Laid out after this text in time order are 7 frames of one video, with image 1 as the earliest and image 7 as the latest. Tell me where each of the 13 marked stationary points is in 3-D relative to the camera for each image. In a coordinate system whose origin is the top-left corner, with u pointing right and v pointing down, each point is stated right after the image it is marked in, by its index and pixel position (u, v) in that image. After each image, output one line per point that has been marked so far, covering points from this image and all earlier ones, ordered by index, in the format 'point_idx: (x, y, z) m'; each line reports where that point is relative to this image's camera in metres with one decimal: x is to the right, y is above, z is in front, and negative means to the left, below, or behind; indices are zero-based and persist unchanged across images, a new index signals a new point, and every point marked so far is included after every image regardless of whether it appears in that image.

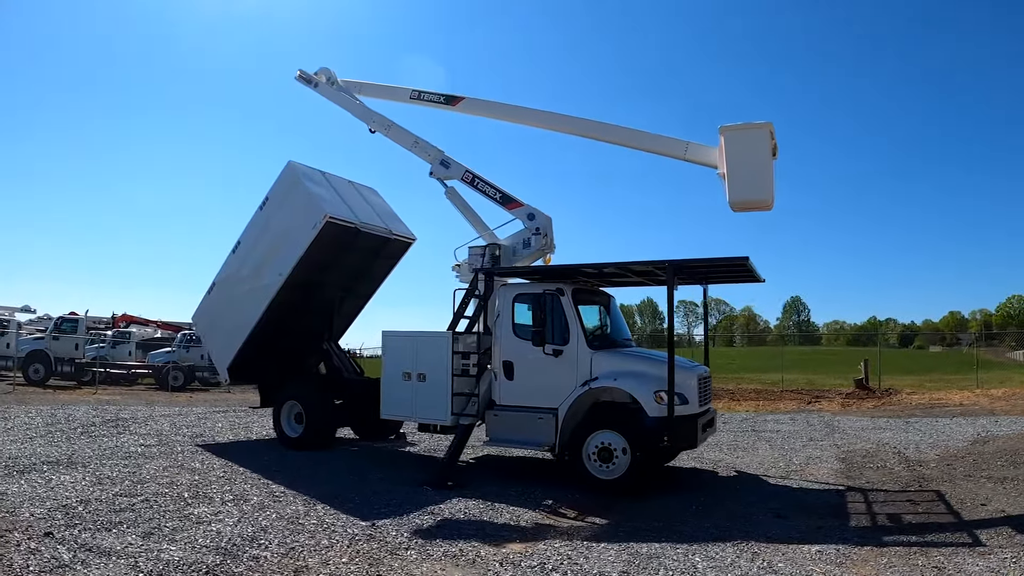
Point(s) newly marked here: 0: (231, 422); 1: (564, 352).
0: (-4.9, -2.5, +12.9) m
1: (+0.6, -0.8, +8.5) m
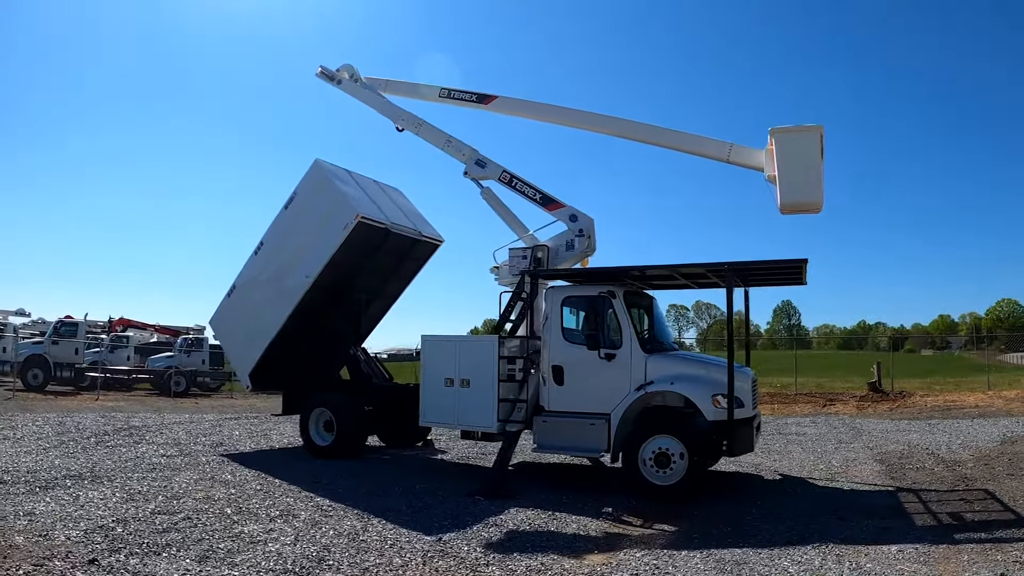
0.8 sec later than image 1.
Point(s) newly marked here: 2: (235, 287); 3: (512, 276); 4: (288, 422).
0: (-4.5, -2.5, +12.5) m
1: (+1.2, -0.8, +8.4) m
2: (-4.5, 0.0, +11.9) m
3: (0.0, +0.2, +9.6) m
4: (-4.0, -2.6, +13.2) m
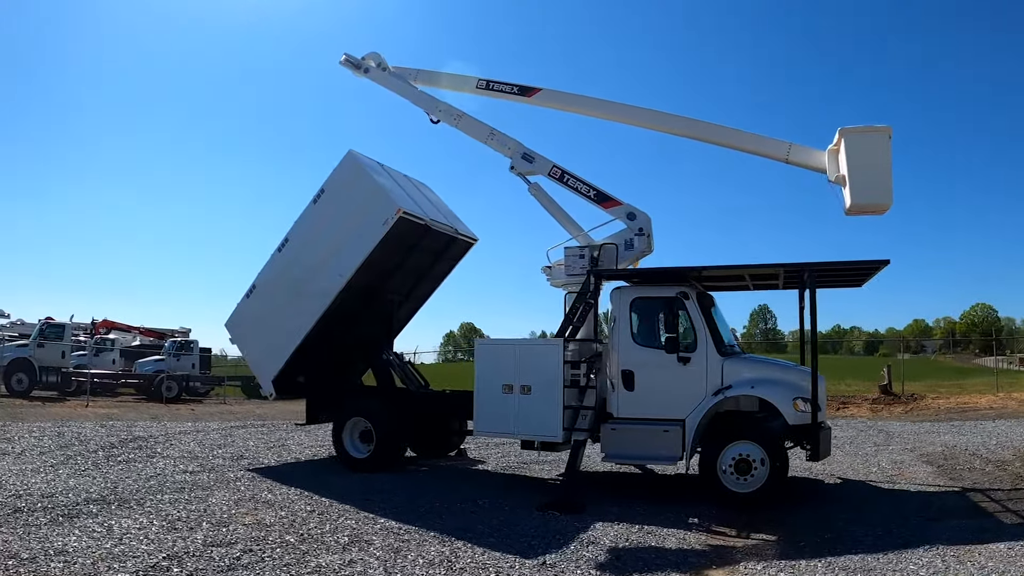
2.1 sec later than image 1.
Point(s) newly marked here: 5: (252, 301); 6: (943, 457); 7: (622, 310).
0: (-4.0, -2.5, +11.9) m
1: (+2.0, -0.8, +8.2) m
2: (-3.9, 0.0, +11.2) m
3: (+0.7, +0.2, +9.3) m
4: (-3.6, -2.6, +12.6) m
5: (-4.0, -0.2, +11.1) m
6: (+5.8, -2.3, +9.9) m
7: (+1.3, -0.3, +8.5) m
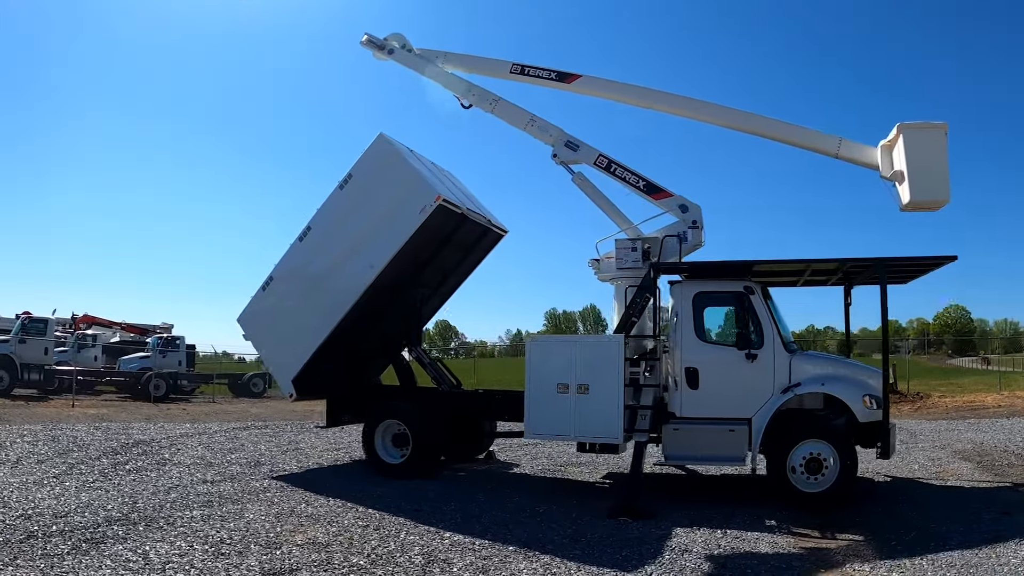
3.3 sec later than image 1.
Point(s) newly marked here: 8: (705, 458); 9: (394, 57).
0: (-3.6, -2.4, +11.2) m
1: (+2.7, -0.8, +8.1) m
2: (-3.5, +0.1, +10.6) m
3: (+1.3, +0.2, +9.0) m
4: (-3.2, -2.4, +12.0) m
5: (-3.5, -0.1, +10.5) m
6: (+6.3, -2.3, +10.0) m
7: (+1.9, -0.2, +8.3) m
8: (+2.1, -1.9, +8.0) m
9: (-1.8, +3.5, +11.3) m
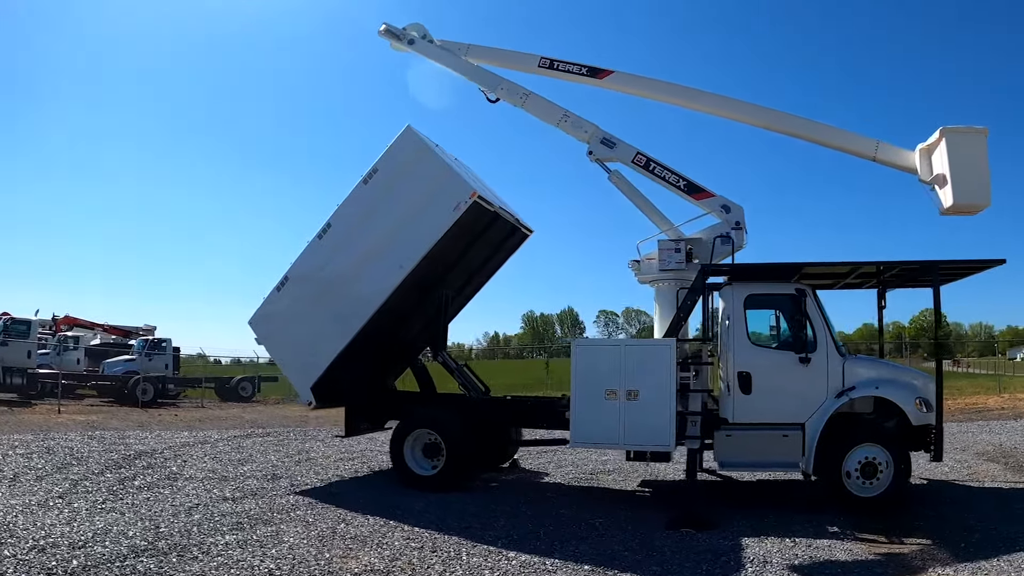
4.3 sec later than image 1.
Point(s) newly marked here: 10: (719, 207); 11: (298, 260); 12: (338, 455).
0: (-3.3, -2.4, +10.7) m
1: (+3.2, -0.8, +7.9) m
2: (-3.1, +0.2, +10.1) m
3: (+1.8, +0.2, +8.8) m
4: (-2.9, -2.4, +11.5) m
5: (-3.1, -0.1, +10.0) m
6: (+6.7, -2.3, +10.1) m
7: (+2.5, -0.2, +8.2) m
8: (+2.6, -1.9, +7.9) m
9: (-1.5, +3.5, +10.9) m
10: (+2.5, +1.0, +9.0) m
11: (-2.9, +0.4, +10.0) m
12: (-2.6, -2.4, +10.9) m
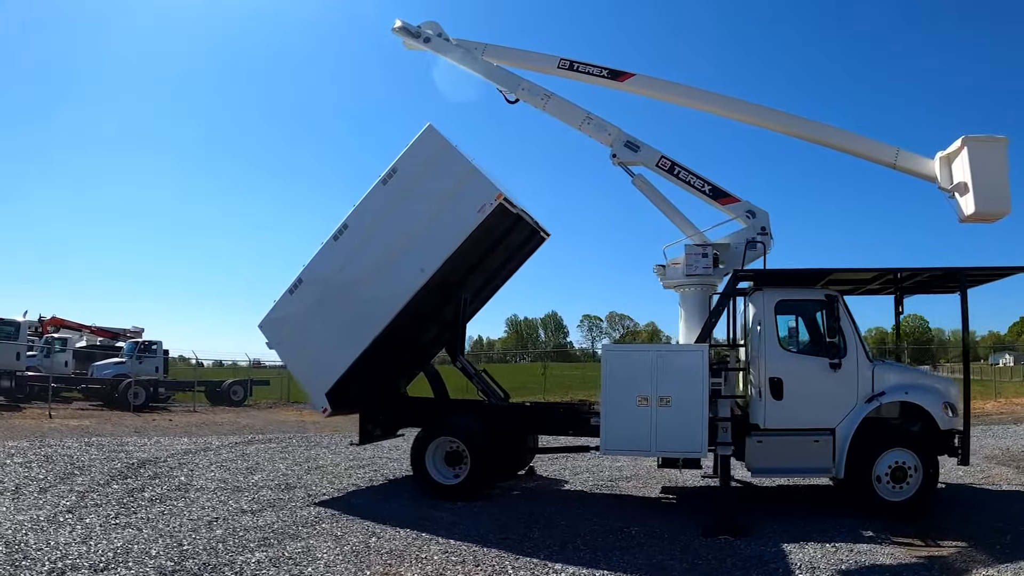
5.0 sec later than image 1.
0: (-3.0, -2.4, +10.4) m
1: (+3.6, -0.8, +8.0) m
2: (-2.8, +0.1, +9.9) m
3: (+2.1, +0.2, +8.8) m
4: (-2.8, -2.5, +11.2) m
5: (-2.8, -0.1, +9.7) m
6: (+7.0, -2.4, +10.3) m
7: (+2.8, -0.3, +8.2) m
8: (+3.0, -1.9, +7.9) m
9: (-1.2, +3.5, +10.7) m
10: (+2.8, +0.9, +9.0) m
11: (-2.6, +0.4, +9.7) m
12: (-2.4, -2.5, +10.7) m
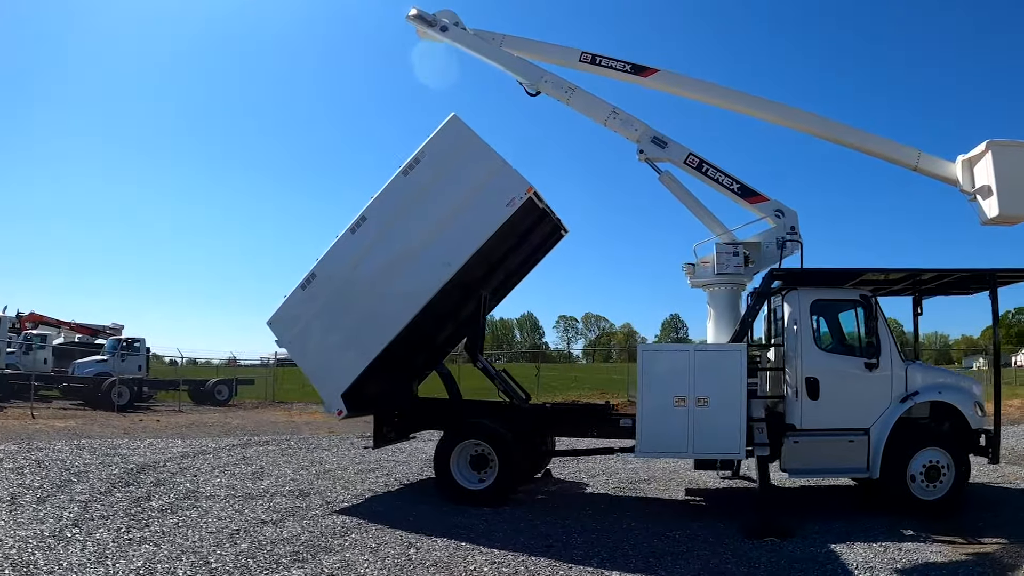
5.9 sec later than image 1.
0: (-2.8, -2.4, +10.0) m
1: (+3.9, -0.8, +8.0) m
2: (-2.5, +0.2, +9.5) m
3: (+2.4, +0.2, +8.7) m
4: (-2.6, -2.4, +10.8) m
5: (-2.5, -0.1, +9.3) m
6: (+7.2, -2.5, +10.5) m
7: (+3.2, -0.3, +8.1) m
8: (+3.3, -1.9, +7.8) m
9: (-0.9, +3.5, +10.4) m
10: (+3.2, +0.9, +8.9) m
11: (-2.3, +0.4, +9.4) m
12: (-2.2, -2.4, +10.3) m
